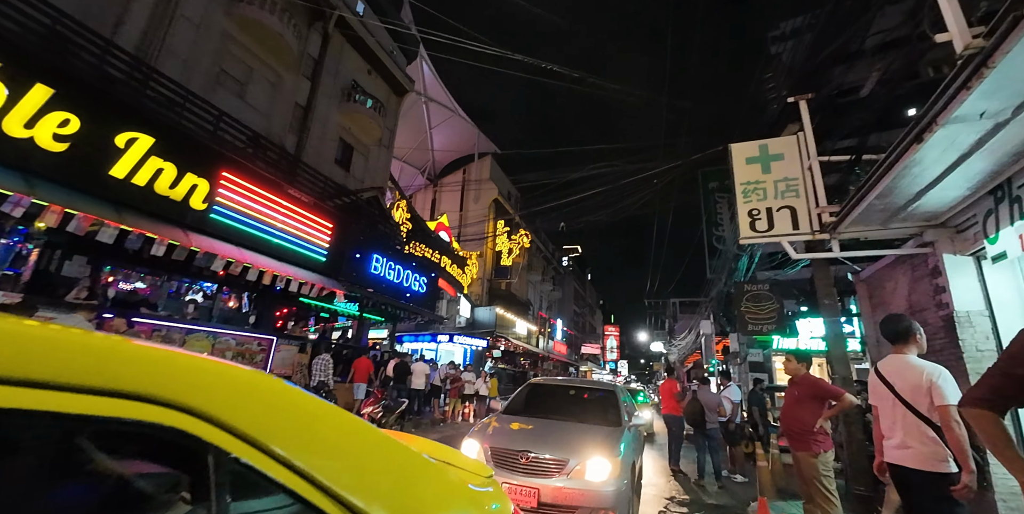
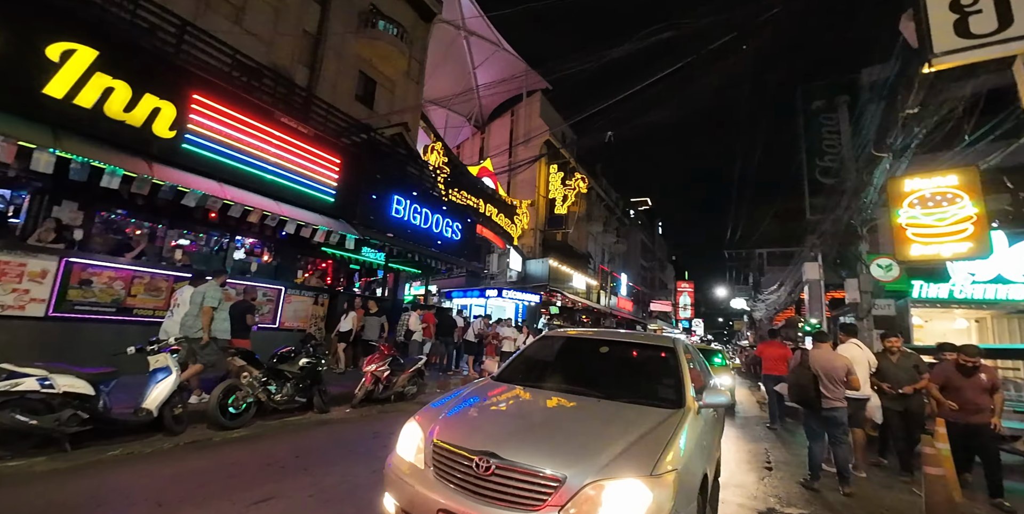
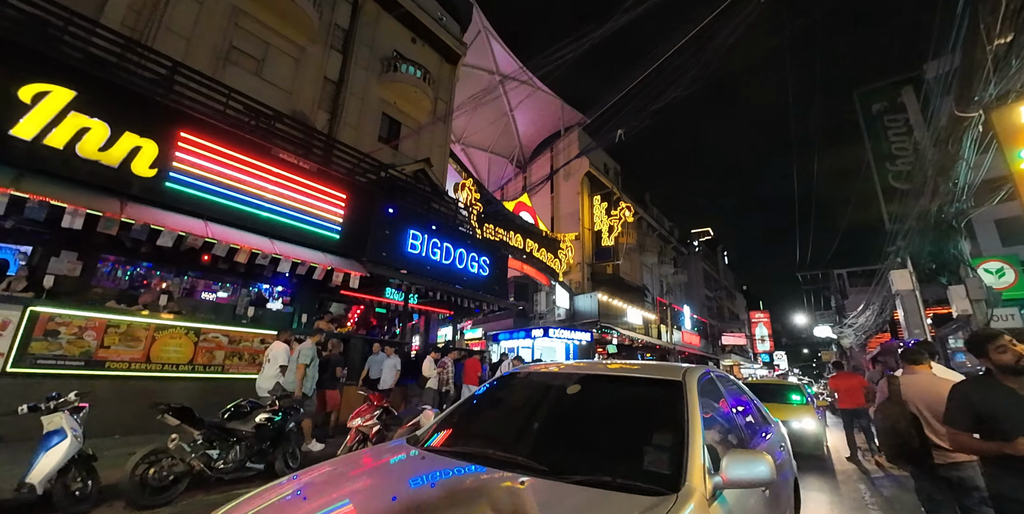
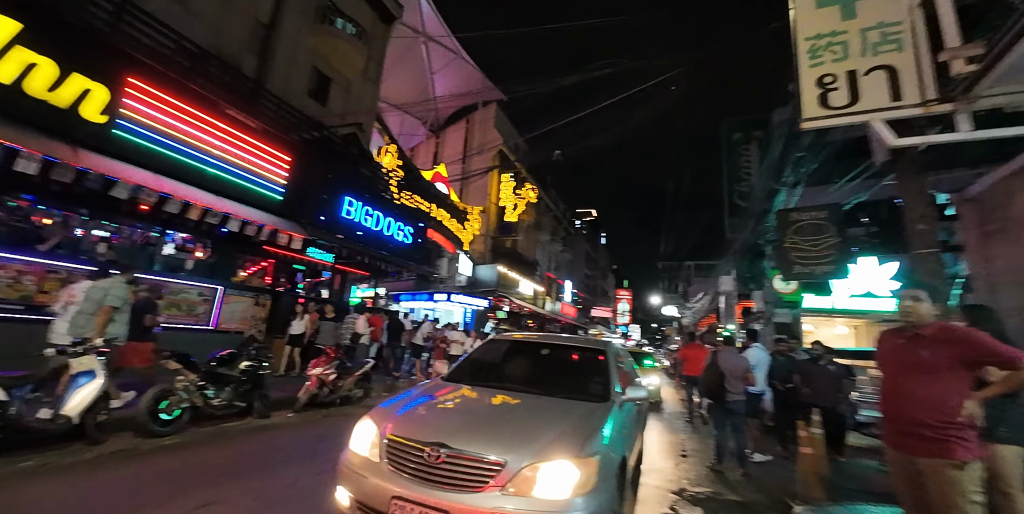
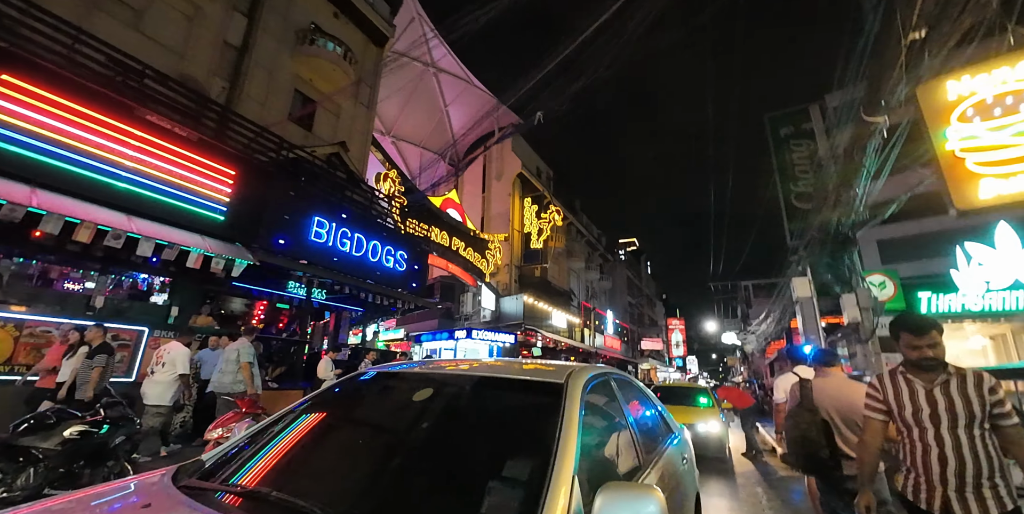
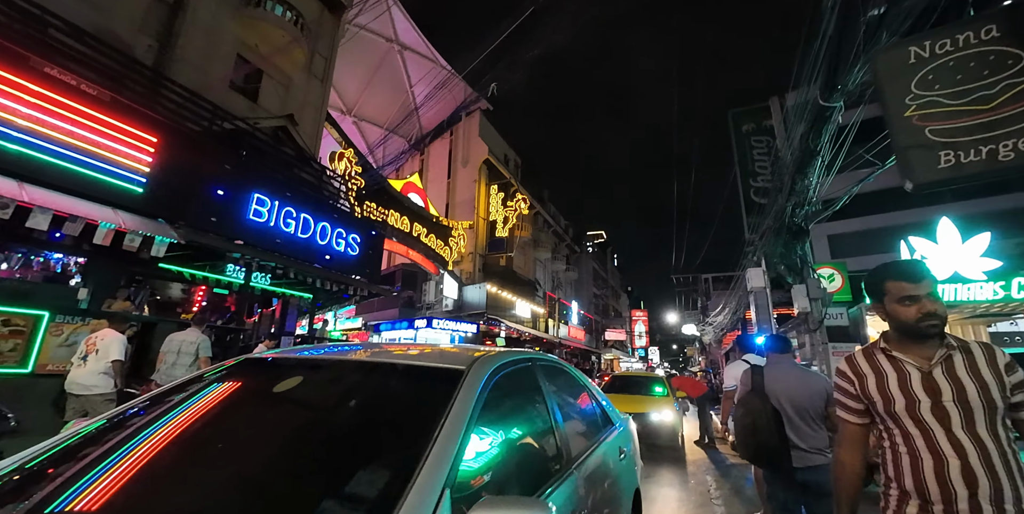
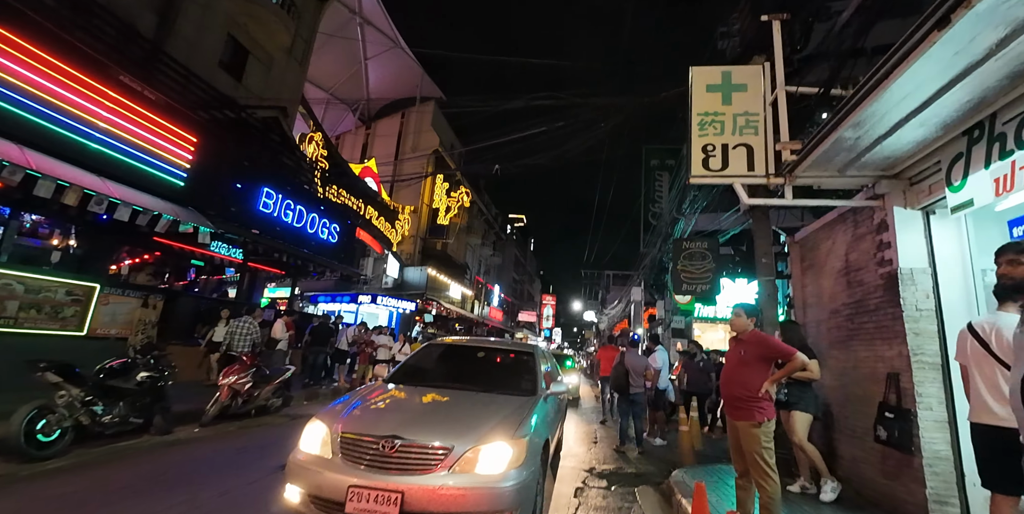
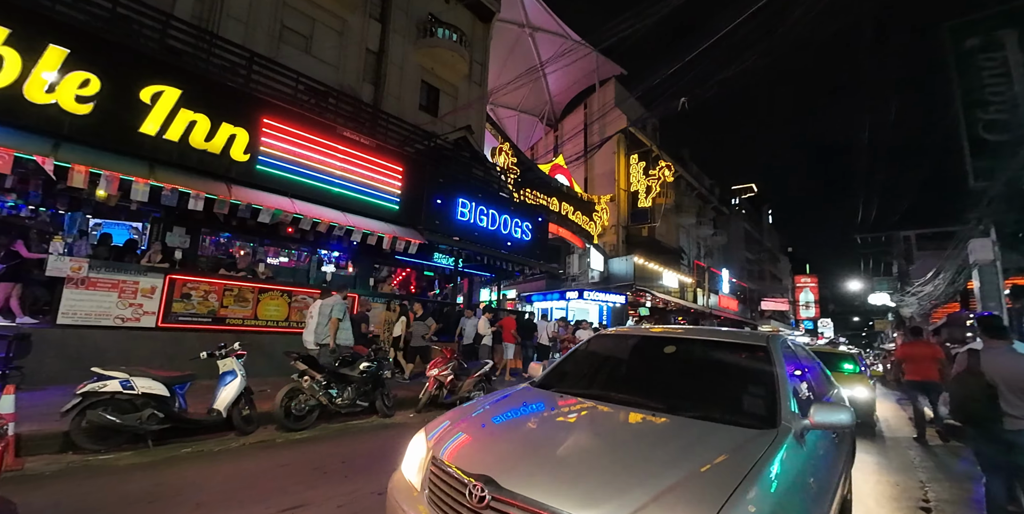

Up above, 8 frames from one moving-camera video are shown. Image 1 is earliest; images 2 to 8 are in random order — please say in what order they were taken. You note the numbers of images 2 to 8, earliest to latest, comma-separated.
7, 4, 2, 8, 3, 5, 6
